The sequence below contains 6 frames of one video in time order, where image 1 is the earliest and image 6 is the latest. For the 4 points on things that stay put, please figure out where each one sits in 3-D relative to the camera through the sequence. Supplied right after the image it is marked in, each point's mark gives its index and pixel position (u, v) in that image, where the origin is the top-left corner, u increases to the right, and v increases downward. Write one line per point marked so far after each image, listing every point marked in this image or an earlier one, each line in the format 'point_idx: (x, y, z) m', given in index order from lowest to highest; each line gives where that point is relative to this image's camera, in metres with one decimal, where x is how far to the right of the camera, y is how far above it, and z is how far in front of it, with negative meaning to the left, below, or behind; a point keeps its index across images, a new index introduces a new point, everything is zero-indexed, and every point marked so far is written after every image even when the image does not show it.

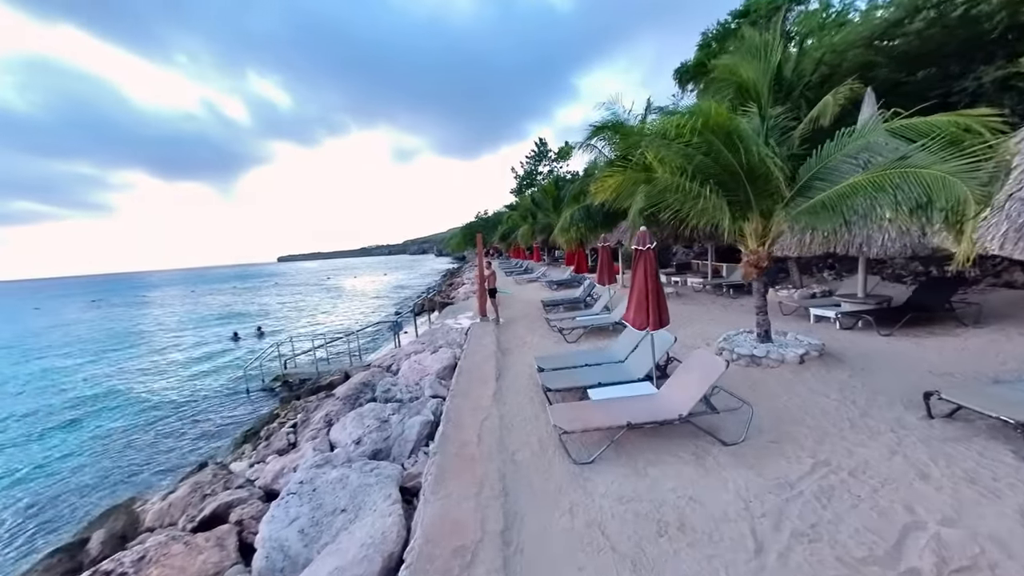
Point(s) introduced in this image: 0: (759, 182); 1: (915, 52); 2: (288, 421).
0: (+4.4, +1.9, +6.4) m
1: (+11.3, +6.6, +10.2) m
2: (-5.2, -3.1, +8.3) m
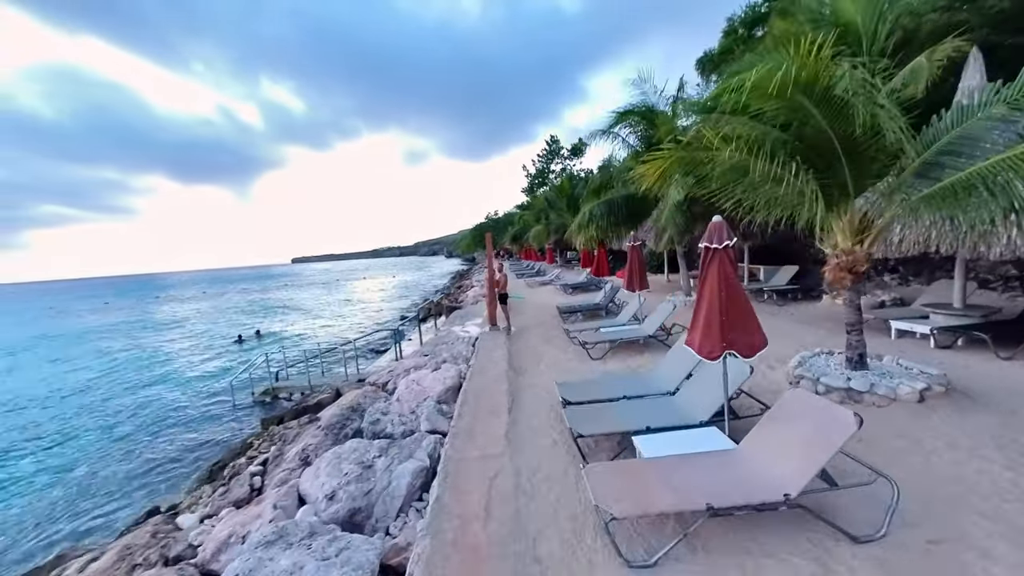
0: (+4.6, +1.7, +4.8) m
1: (+11.6, +6.4, +8.4) m
2: (-4.9, -3.2, +7.0) m
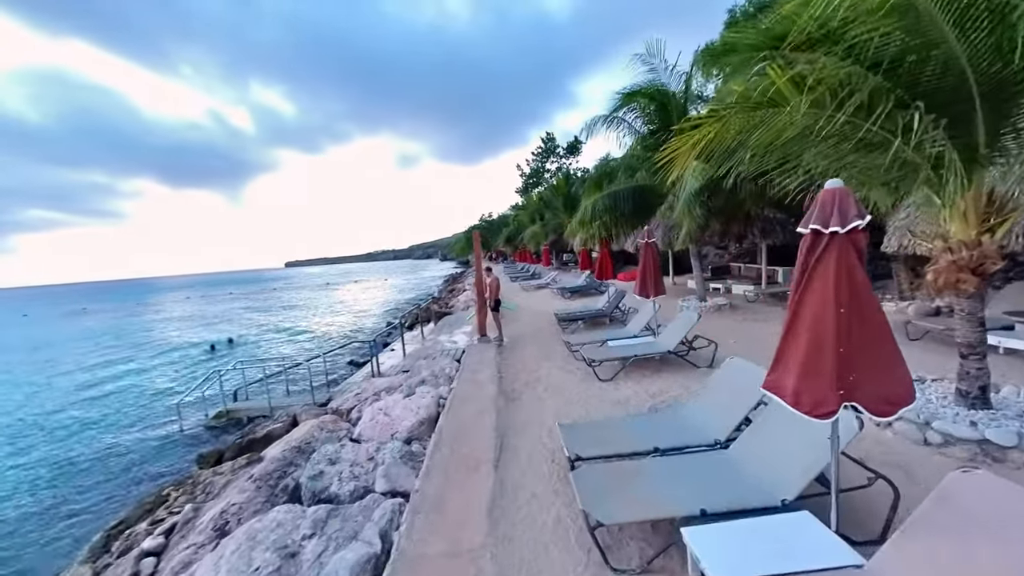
0: (+4.4, +1.7, +3.4) m
1: (+11.4, +6.3, +7.1) m
2: (-5.0, -3.4, +5.4) m
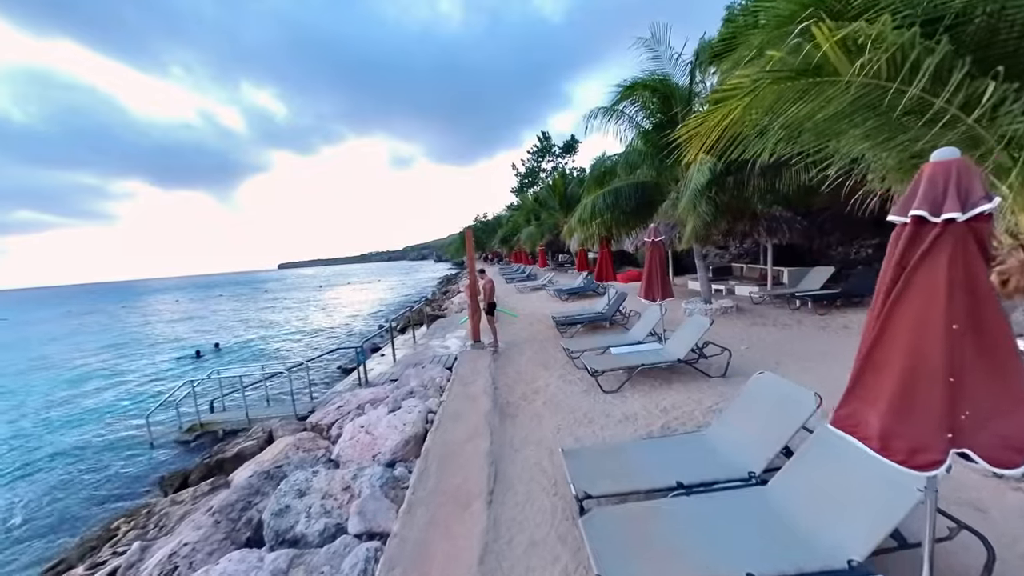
0: (+4.4, +1.6, +2.8) m
1: (+11.3, +6.3, +6.6) m
2: (-5.1, -3.4, +4.7) m
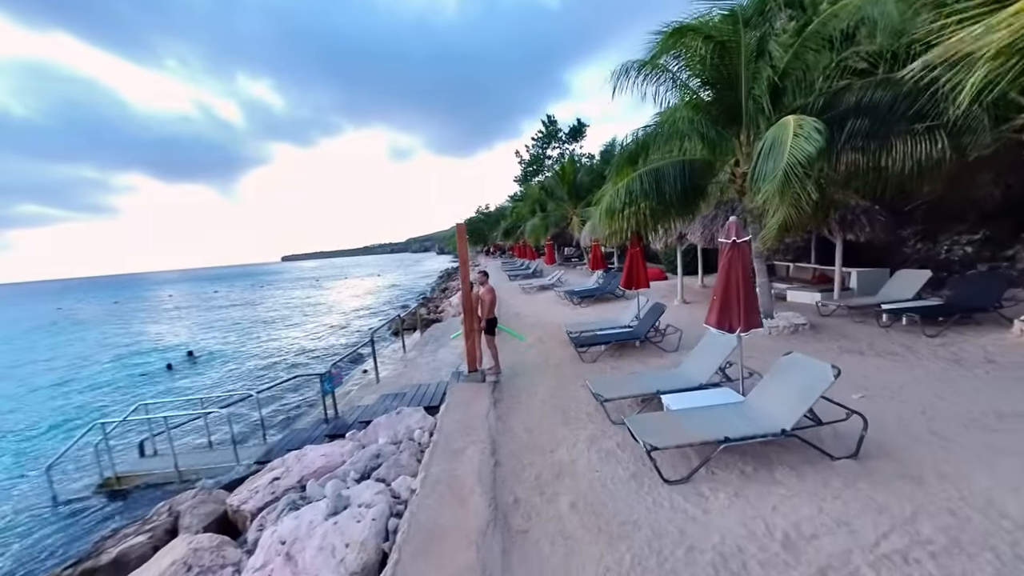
0: (+4.5, +1.2, +0.3) m
1: (+11.4, +6.0, +4.0) m
2: (-5.0, -3.8, +2.4) m
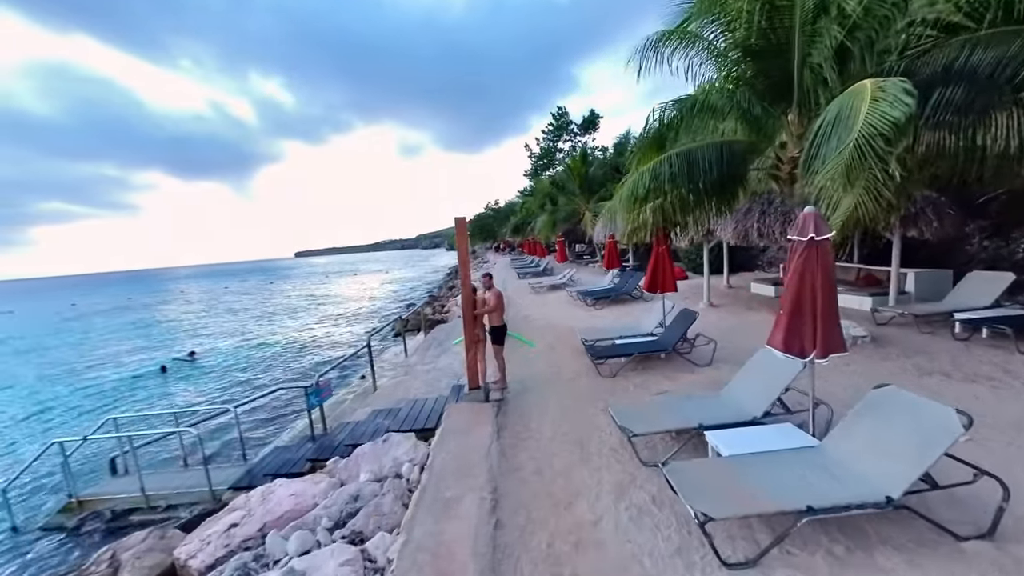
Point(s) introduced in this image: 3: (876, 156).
0: (+4.4, +1.0, -0.8) m
1: (+11.4, +5.8, +2.6) m
2: (-5.0, -4.0, +1.5) m
3: (+4.7, +1.7, +5.0) m
